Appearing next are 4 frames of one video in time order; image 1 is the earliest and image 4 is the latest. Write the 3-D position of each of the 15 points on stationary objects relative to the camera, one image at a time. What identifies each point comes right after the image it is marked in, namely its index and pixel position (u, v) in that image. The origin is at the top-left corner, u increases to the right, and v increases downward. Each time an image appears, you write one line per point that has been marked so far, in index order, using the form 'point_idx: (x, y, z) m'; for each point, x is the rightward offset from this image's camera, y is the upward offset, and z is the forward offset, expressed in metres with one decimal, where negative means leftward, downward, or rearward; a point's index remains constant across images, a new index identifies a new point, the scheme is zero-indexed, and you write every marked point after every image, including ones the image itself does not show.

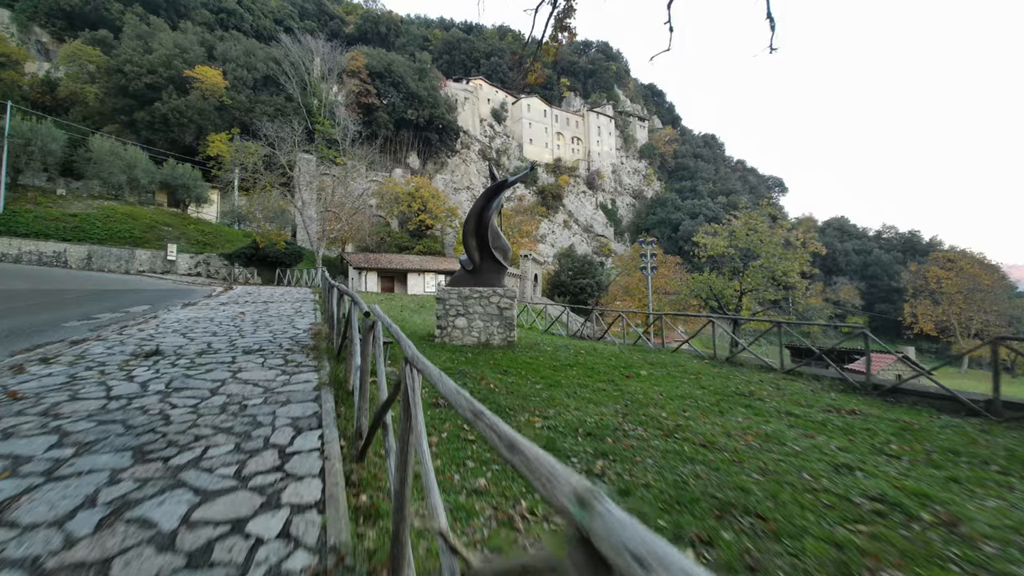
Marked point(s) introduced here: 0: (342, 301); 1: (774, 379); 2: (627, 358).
0: (-2.0, -0.1, +5.2) m
1: (+3.9, -1.4, +6.4) m
2: (+2.1, -1.2, +7.7) m
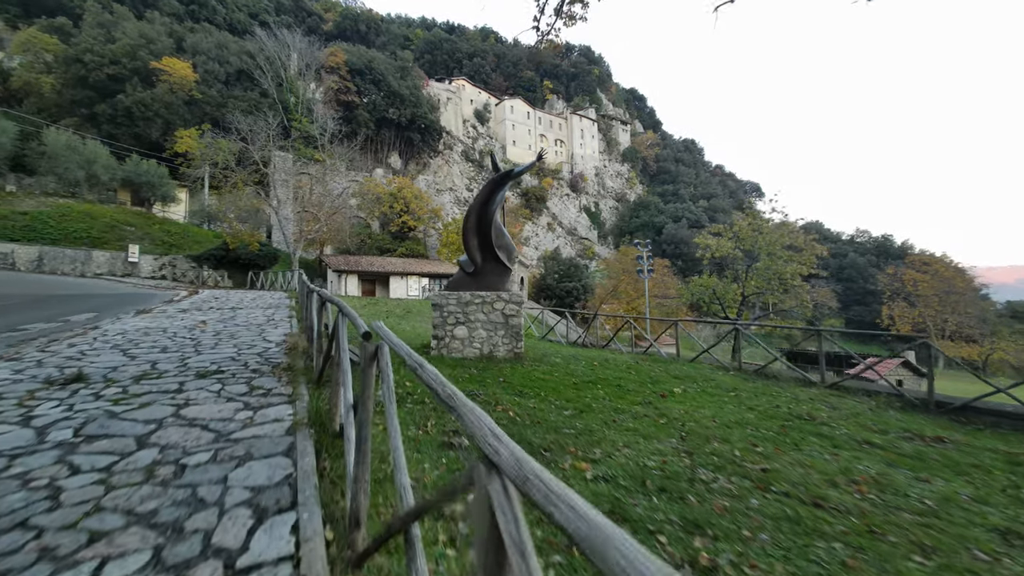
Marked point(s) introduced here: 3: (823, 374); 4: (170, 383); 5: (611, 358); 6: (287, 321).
0: (-1.8, -0.2, +4.2) m
1: (+4.0, -1.4, +5.7) m
2: (+2.2, -1.3, +6.9) m
3: (+4.6, -1.3, +6.4) m
4: (-3.0, -0.8, +3.7) m
5: (+1.9, -1.3, +8.3) m
6: (-4.0, -0.6, +7.6) m
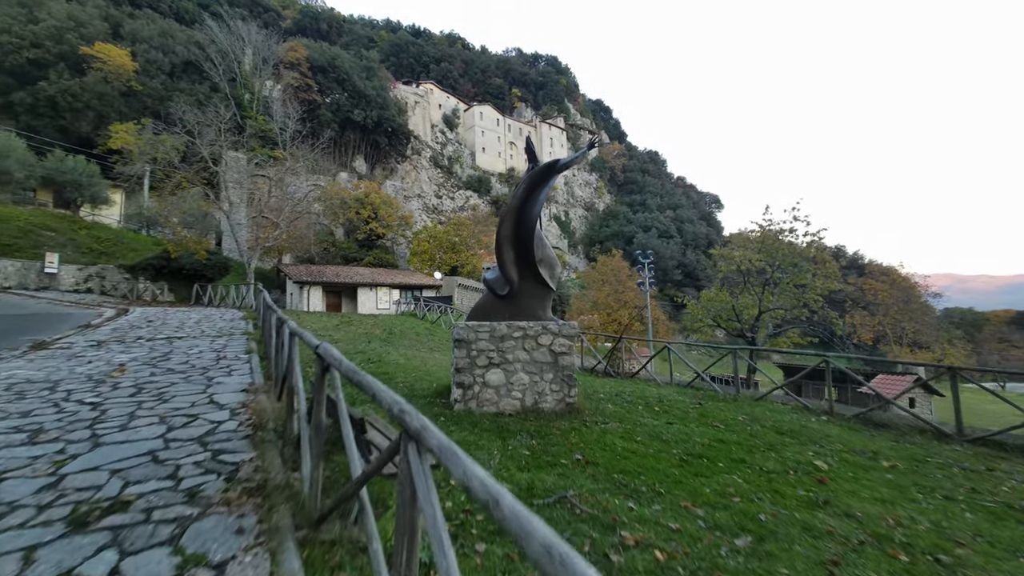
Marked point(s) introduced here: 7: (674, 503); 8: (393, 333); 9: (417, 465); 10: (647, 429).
0: (-1.0, -0.5, +2.4) m
1: (+4.7, -1.7, +4.3) m
2: (+2.7, -1.6, +5.4) m
3: (+5.2, -1.6, +5.0) m
4: (-2.1, -1.1, +1.8) m
5: (+2.3, -1.7, +6.7) m
6: (-3.4, -0.9, +5.6) m
7: (+1.1, -1.5, +3.0) m
8: (-3.3, -1.3, +12.1) m
9: (-0.3, -0.5, +1.3) m
10: (+1.4, -1.5, +4.6) m
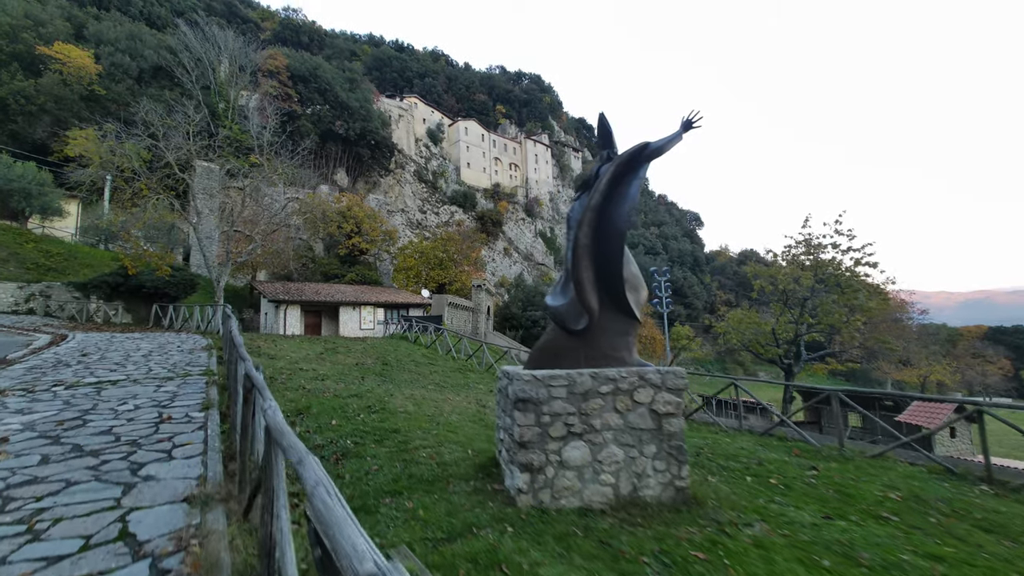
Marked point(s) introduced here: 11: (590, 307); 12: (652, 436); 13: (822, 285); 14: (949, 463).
0: (-0.2, -0.6, +0.7) m
1: (+5.4, -2.0, +2.9) m
2: (+3.4, -1.9, +3.9) m
3: (+5.9, -1.8, +3.7) m
4: (-1.3, -1.2, +0.1) m
5: (+2.9, -2.0, +5.2) m
6: (-2.8, -1.2, +3.8) m
7: (+1.9, -1.7, +1.4) m
8: (-3.0, -1.8, +10.4) m
9: (+0.5, -0.7, -0.3) m
10: (+2.1, -1.8, +3.1) m
11: (+0.7, -0.2, +3.7) m
12: (+1.1, -1.2, +3.5) m
13: (+8.7, +0.1, +12.8) m
14: (+5.0, -2.0, +5.0) m
